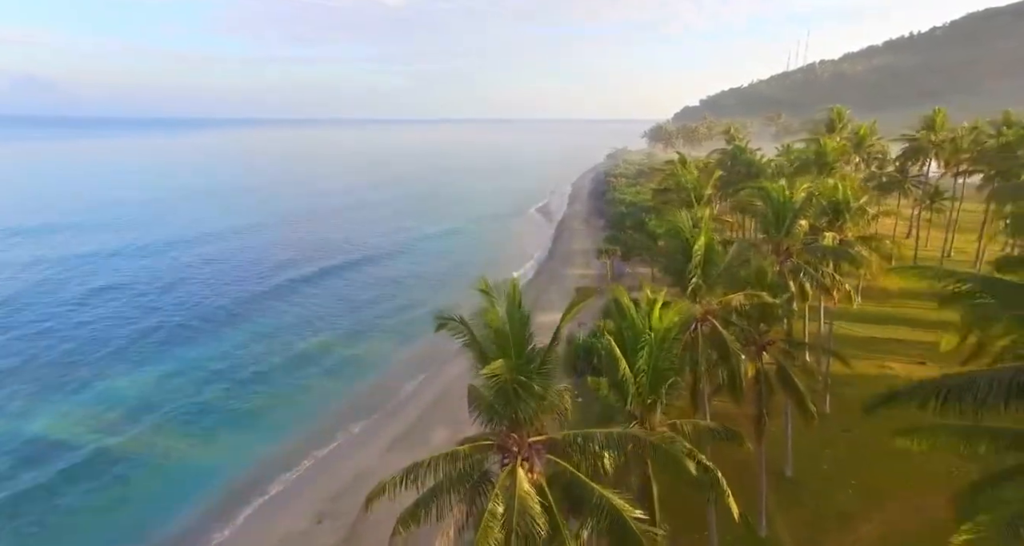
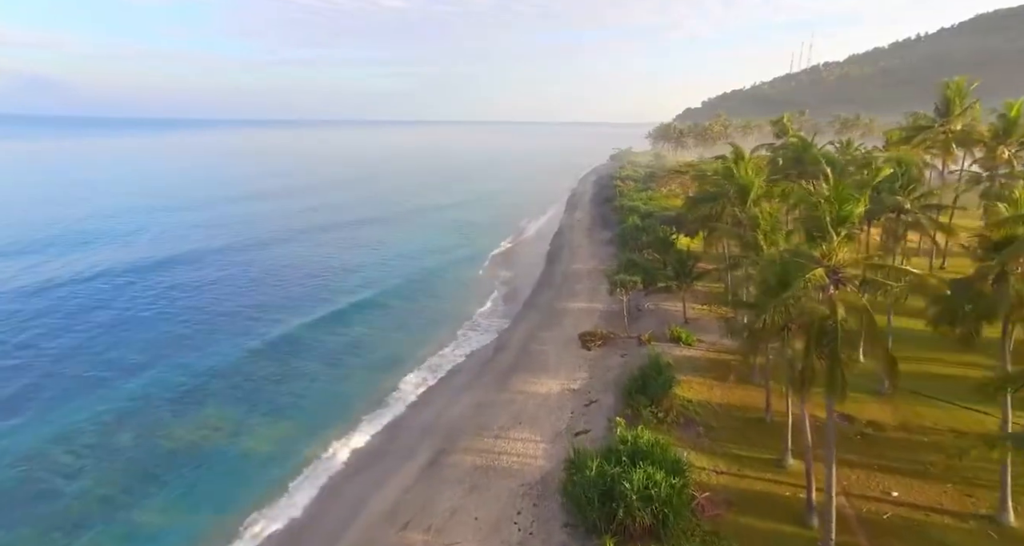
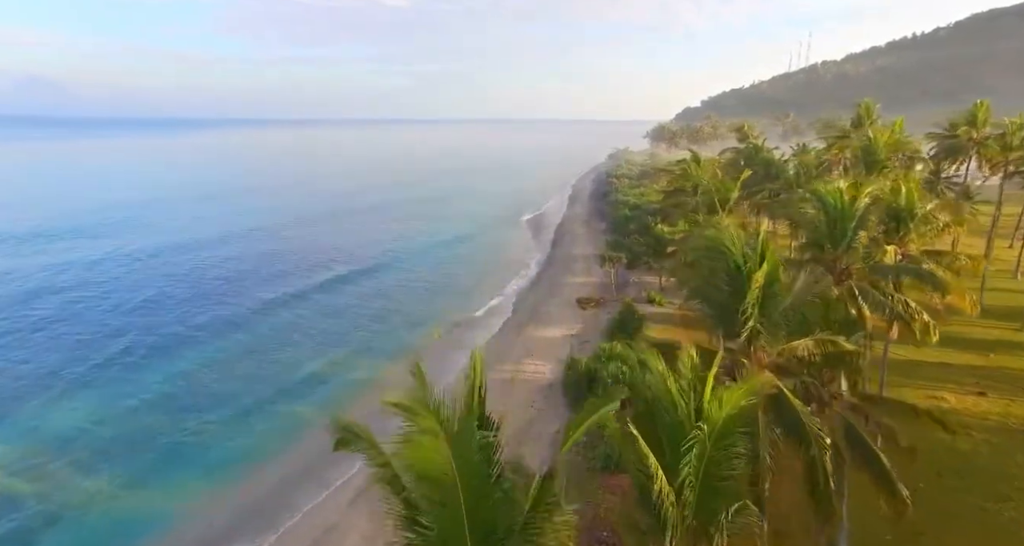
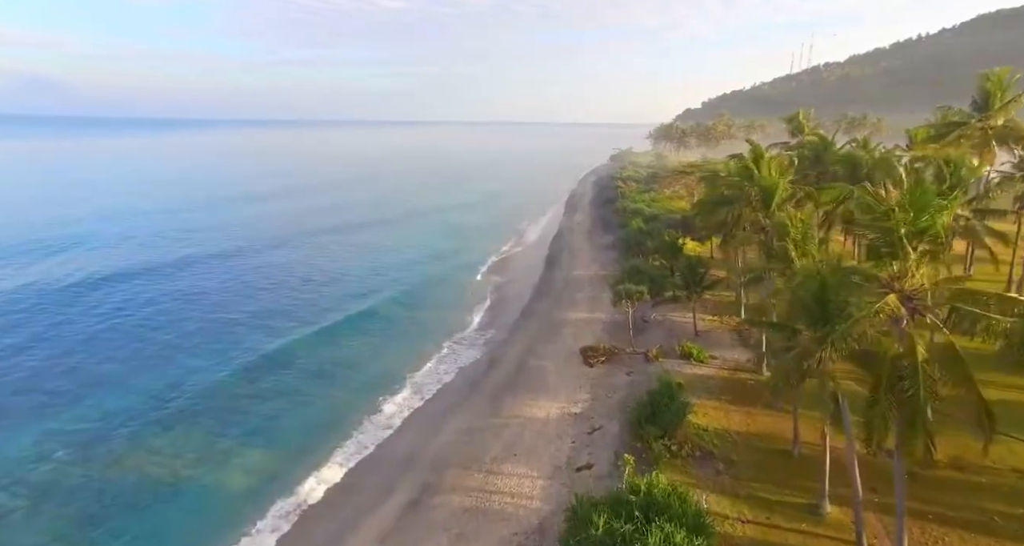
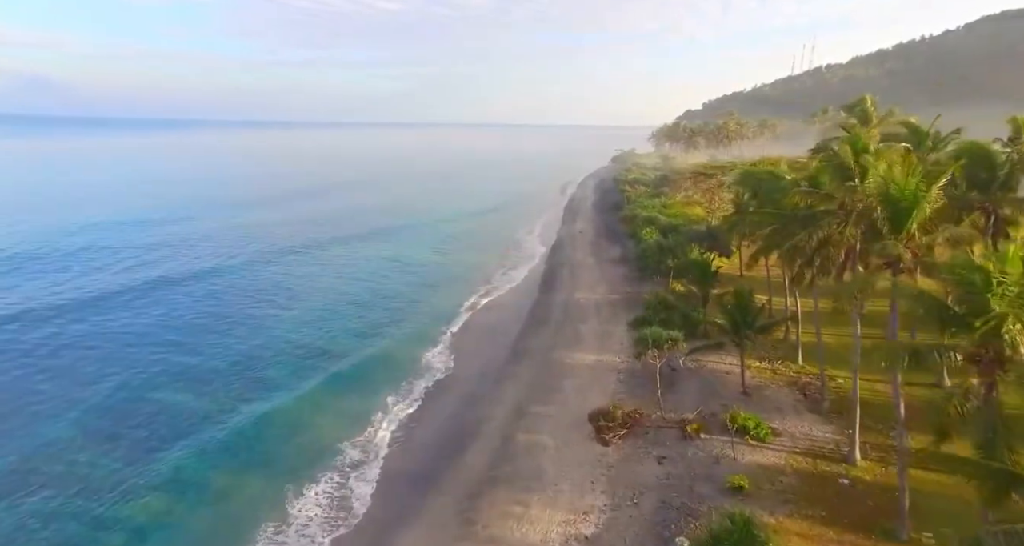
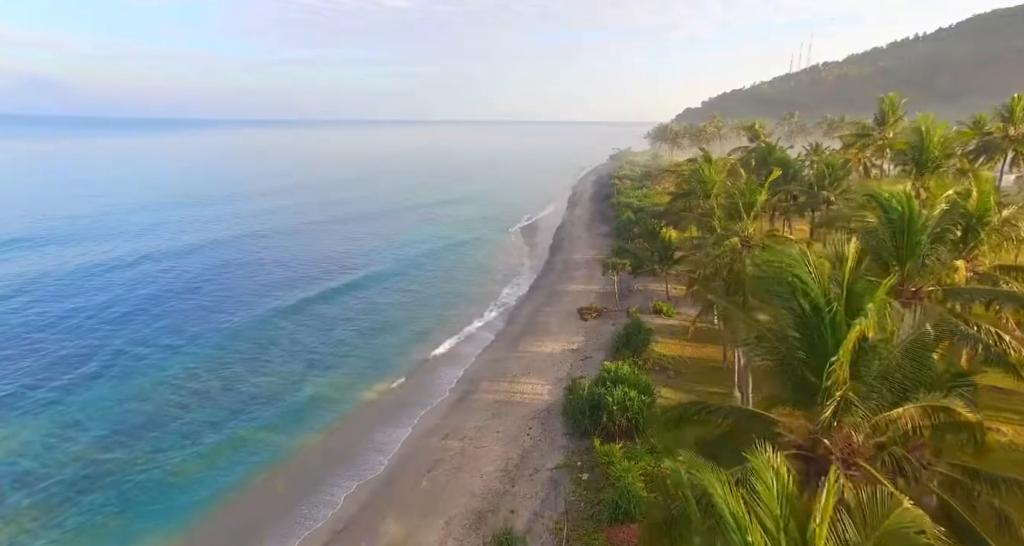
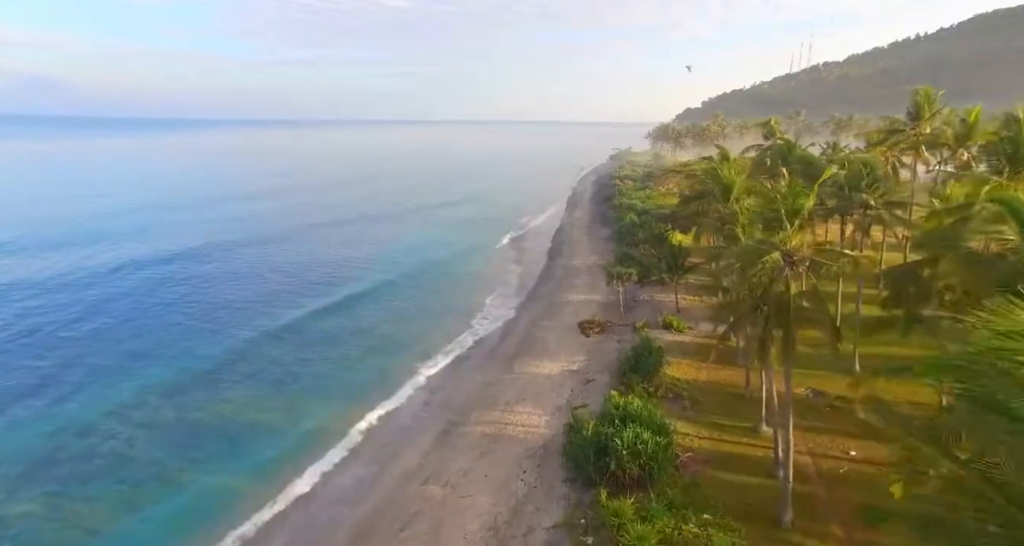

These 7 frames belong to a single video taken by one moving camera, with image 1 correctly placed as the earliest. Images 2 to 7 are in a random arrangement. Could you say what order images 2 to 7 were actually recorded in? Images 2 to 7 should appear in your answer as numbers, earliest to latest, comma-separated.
3, 6, 7, 2, 4, 5
